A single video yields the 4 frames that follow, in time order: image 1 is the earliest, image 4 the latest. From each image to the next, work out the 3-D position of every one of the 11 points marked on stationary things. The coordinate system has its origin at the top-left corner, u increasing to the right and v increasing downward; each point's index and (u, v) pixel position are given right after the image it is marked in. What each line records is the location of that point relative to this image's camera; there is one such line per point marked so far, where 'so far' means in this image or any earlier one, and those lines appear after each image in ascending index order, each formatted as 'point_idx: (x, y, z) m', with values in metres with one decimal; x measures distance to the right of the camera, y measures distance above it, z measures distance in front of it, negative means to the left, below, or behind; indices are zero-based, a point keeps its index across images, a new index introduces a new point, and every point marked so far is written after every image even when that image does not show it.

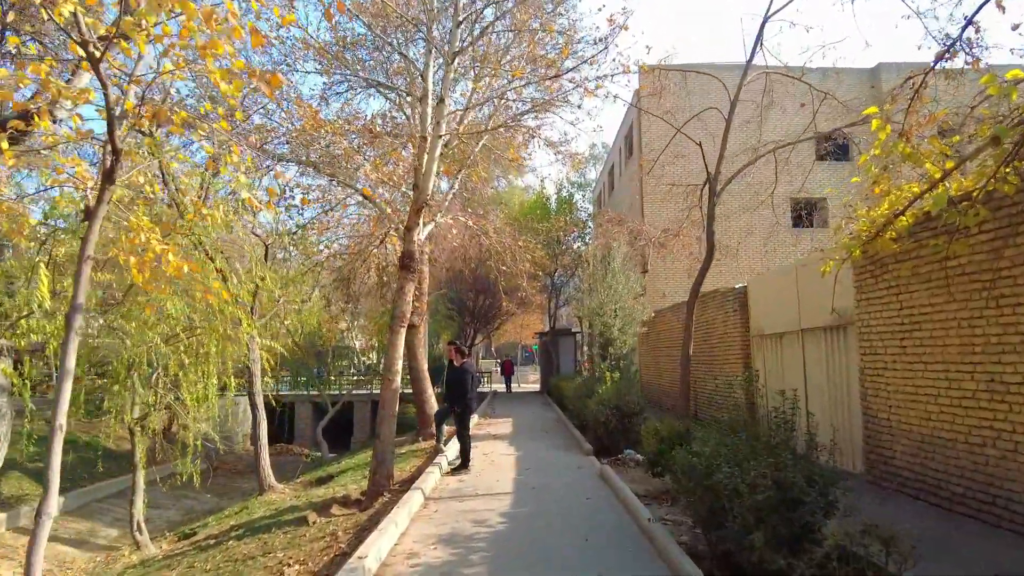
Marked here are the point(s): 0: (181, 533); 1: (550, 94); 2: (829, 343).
0: (-5.7, -4.2, +11.3) m
1: (+0.7, +3.5, +11.8) m
2: (+4.3, -0.8, +9.0) m
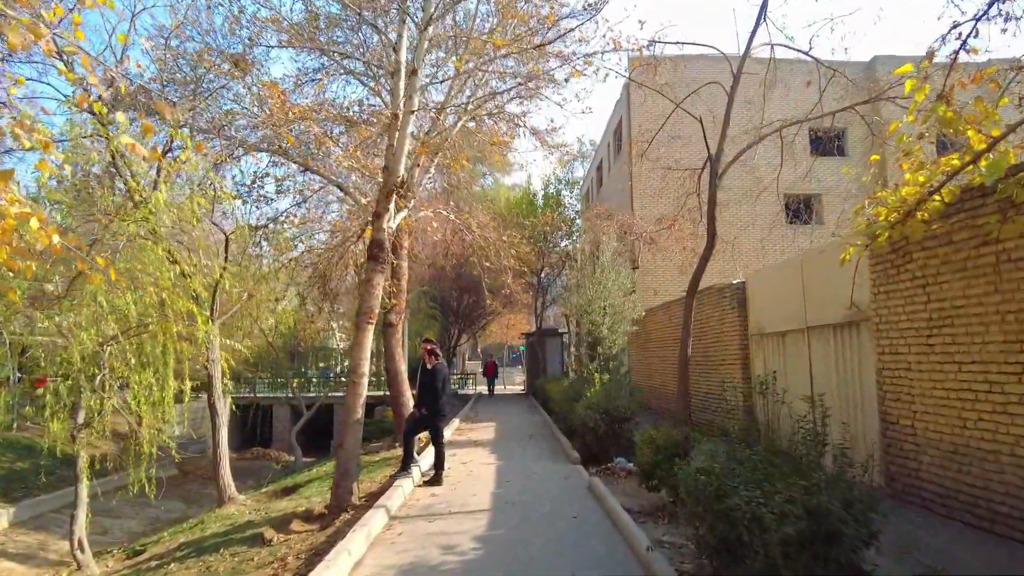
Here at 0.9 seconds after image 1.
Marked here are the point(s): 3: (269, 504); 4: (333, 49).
0: (-6.0, -4.1, +10.3) m
1: (+0.4, +3.6, +11.0) m
2: (+4.1, -0.7, +8.2) m
3: (-3.7, -3.3, +10.1) m
4: (-3.6, +4.9, +13.5) m
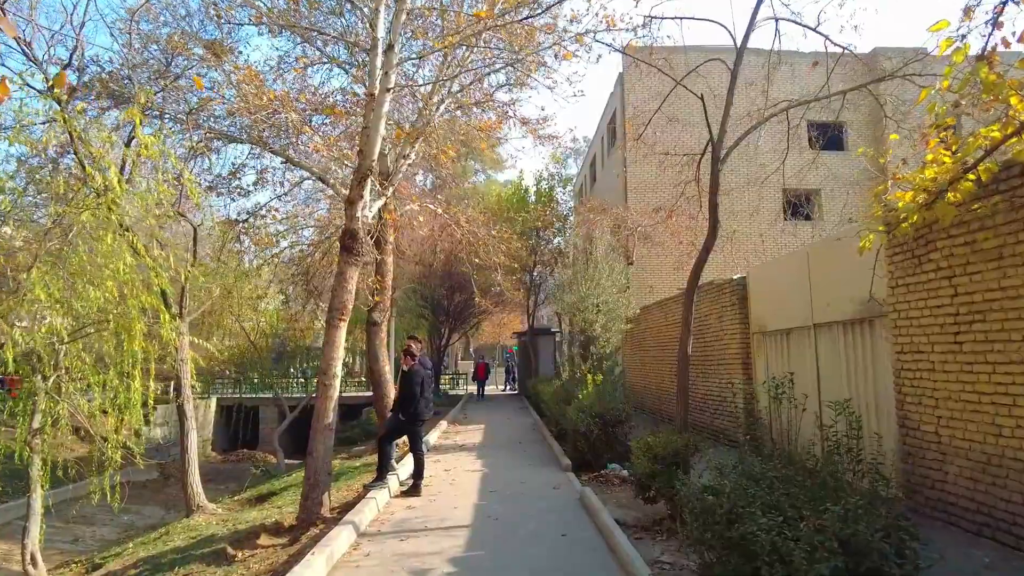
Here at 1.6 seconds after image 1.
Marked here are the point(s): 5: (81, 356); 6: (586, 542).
0: (-6.2, -4.0, +9.6) m
1: (+0.2, +3.6, +10.3) m
2: (+3.9, -0.6, +7.6) m
3: (-3.9, -3.3, +9.5) m
4: (-3.9, +5.0, +12.8) m
5: (-5.9, -0.9, +8.9) m
6: (+0.7, -2.2, +5.8) m
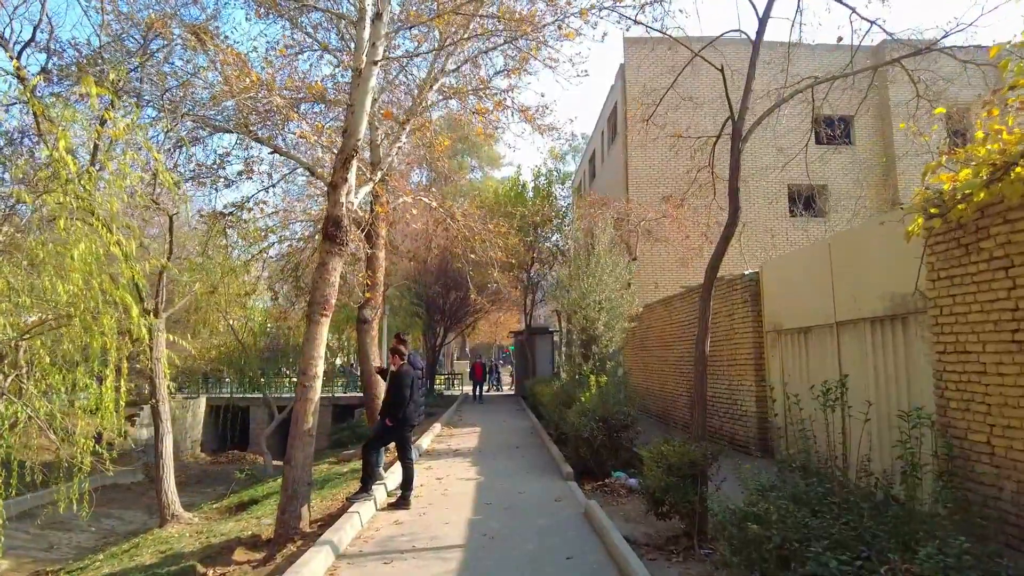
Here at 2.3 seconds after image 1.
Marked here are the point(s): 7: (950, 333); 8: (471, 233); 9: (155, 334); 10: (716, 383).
0: (-6.2, -3.9, +8.9) m
1: (+0.2, +3.7, +9.7) m
2: (+3.9, -0.5, +7.0) m
3: (-4.0, -3.2, +8.8) m
4: (-3.9, +5.0, +12.1) m
5: (-5.9, -0.8, +8.3) m
6: (+0.6, -2.2, +5.2) m
7: (+3.7, -0.4, +5.5) m
8: (-1.0, +1.3, +15.8) m
9: (-5.3, -0.7, +9.8) m
10: (+3.4, -1.6, +11.1) m
